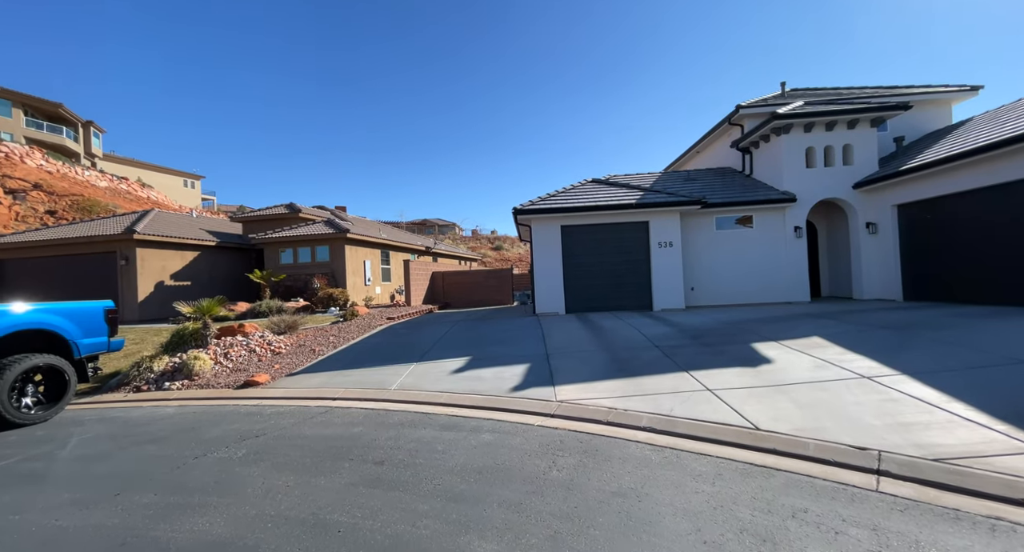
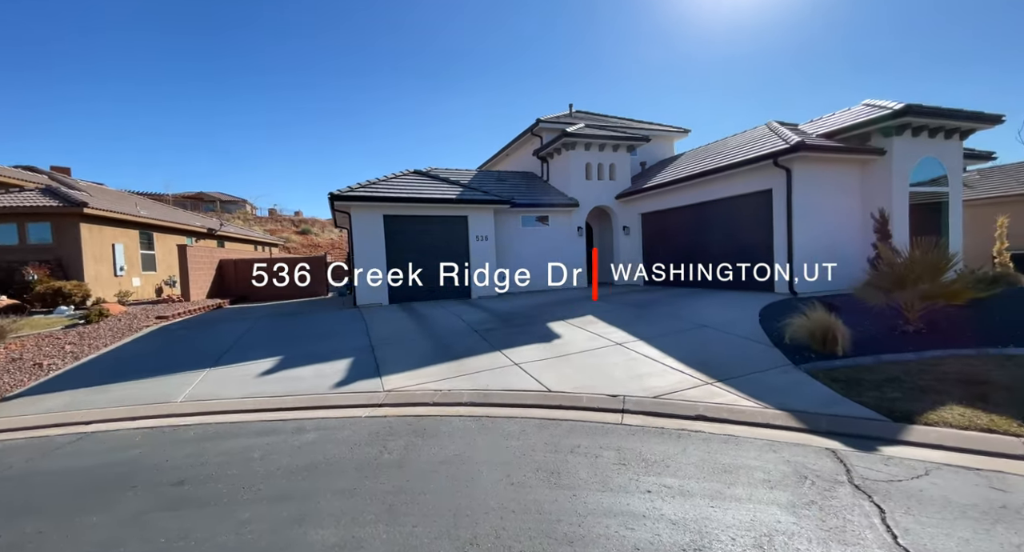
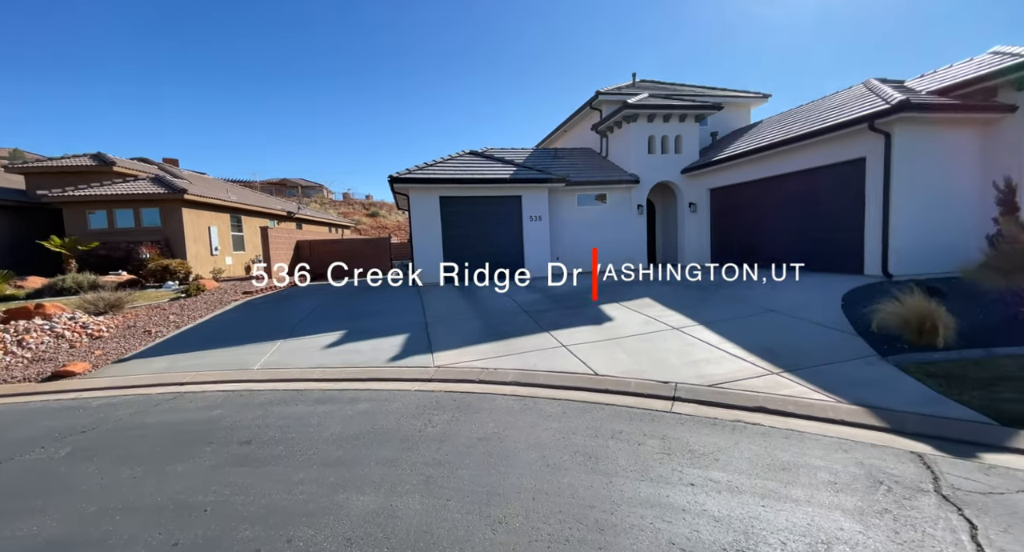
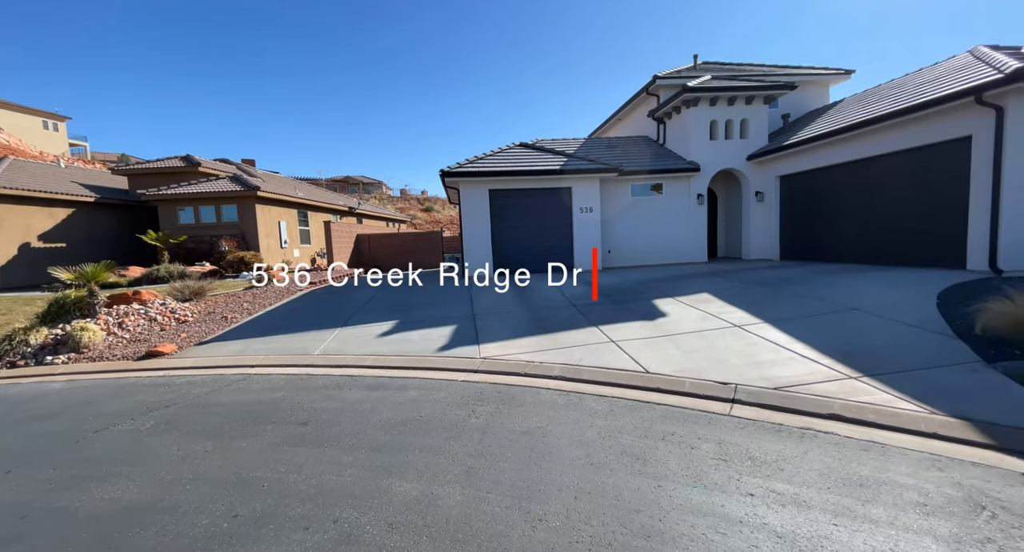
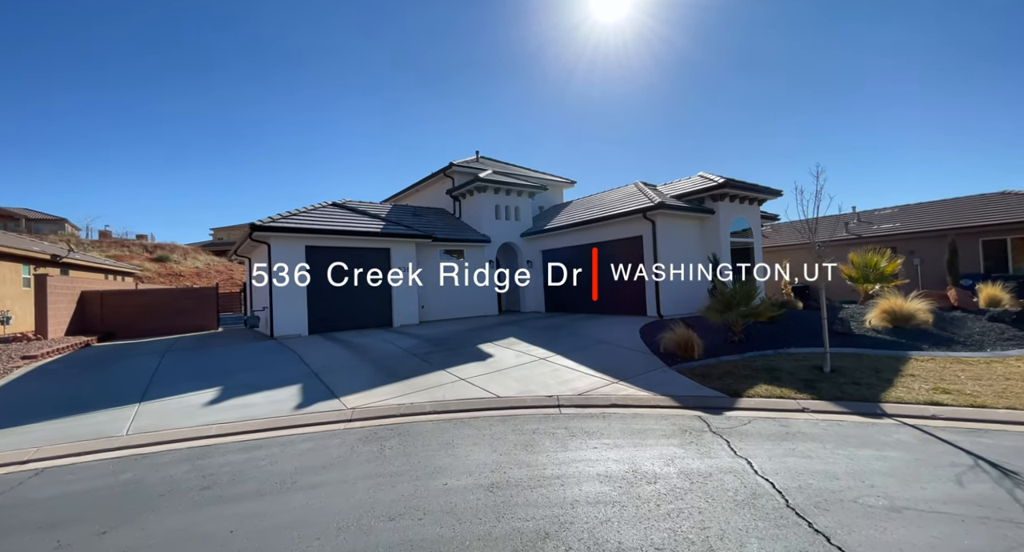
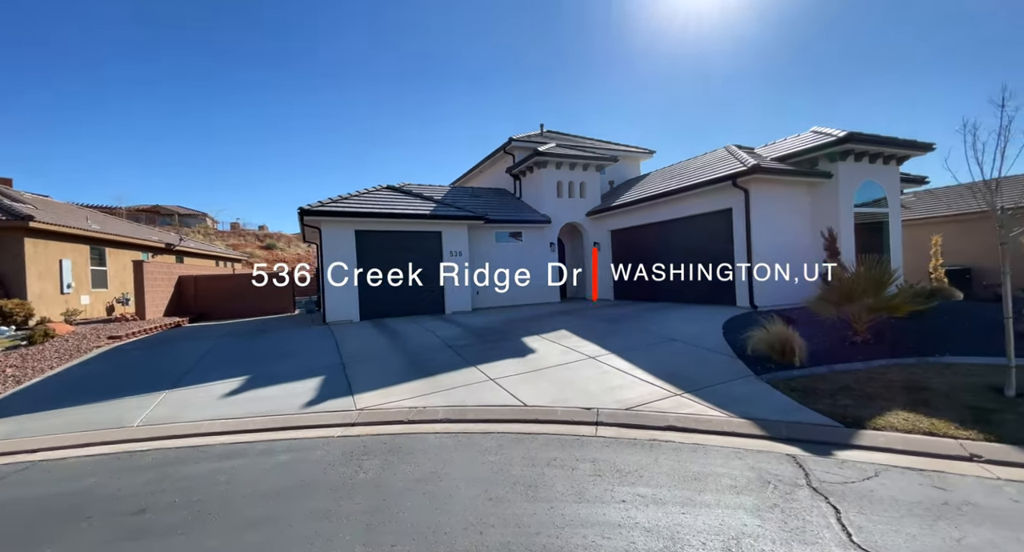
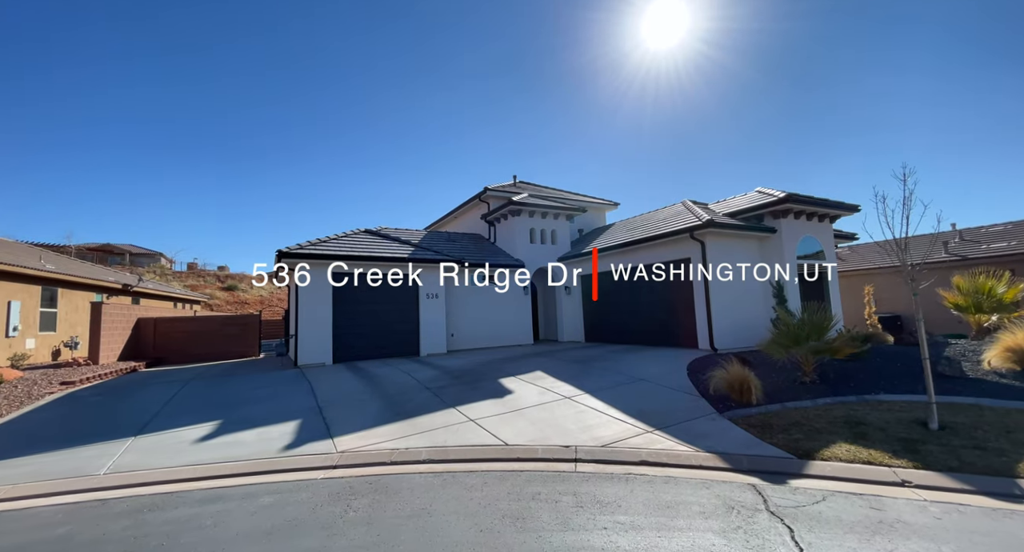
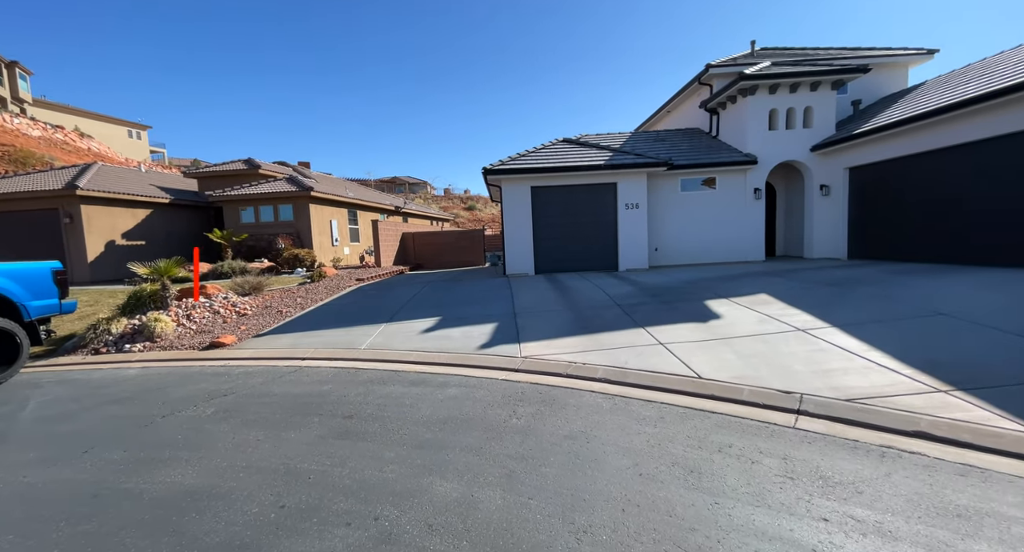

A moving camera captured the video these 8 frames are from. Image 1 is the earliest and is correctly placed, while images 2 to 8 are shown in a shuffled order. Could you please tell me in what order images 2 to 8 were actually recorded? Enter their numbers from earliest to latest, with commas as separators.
8, 4, 3, 2, 6, 7, 5
